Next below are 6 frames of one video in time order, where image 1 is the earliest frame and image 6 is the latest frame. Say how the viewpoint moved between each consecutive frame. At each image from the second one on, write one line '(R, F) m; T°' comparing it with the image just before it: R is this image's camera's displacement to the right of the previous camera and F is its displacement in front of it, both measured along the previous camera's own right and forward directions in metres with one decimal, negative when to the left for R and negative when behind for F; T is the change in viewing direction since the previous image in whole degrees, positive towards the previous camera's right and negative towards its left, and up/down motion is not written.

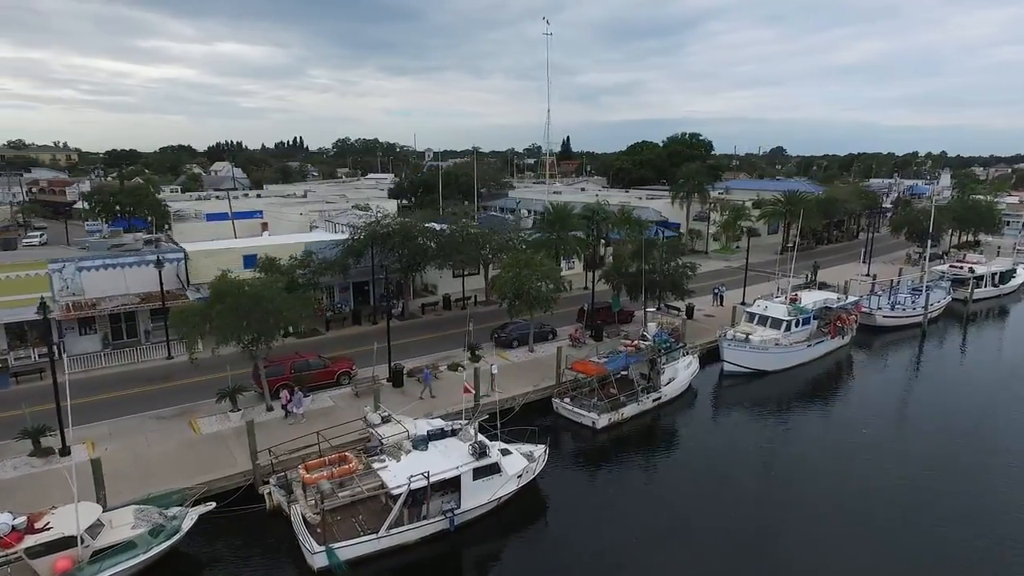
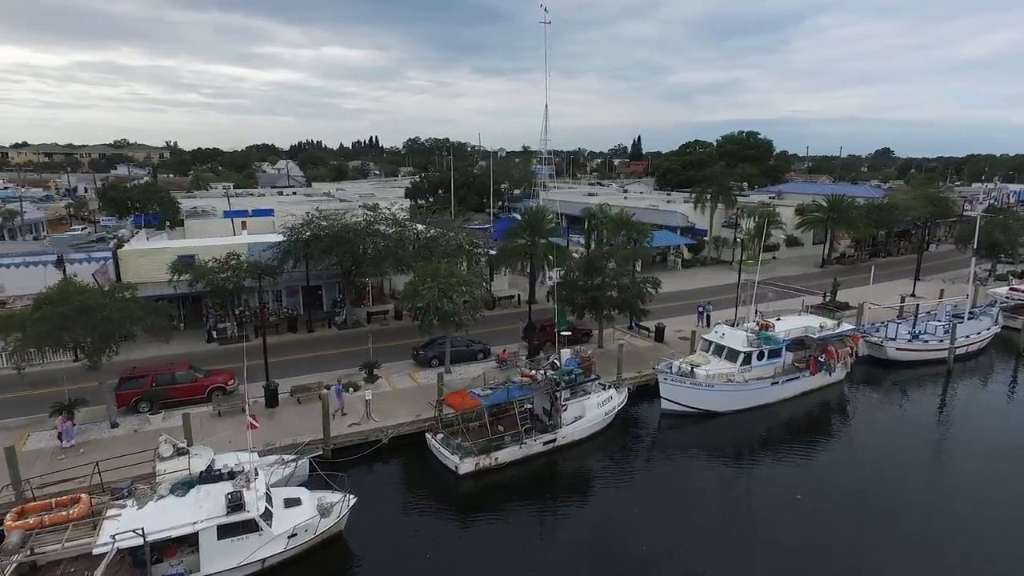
(+6.8, +3.6) m; -8°
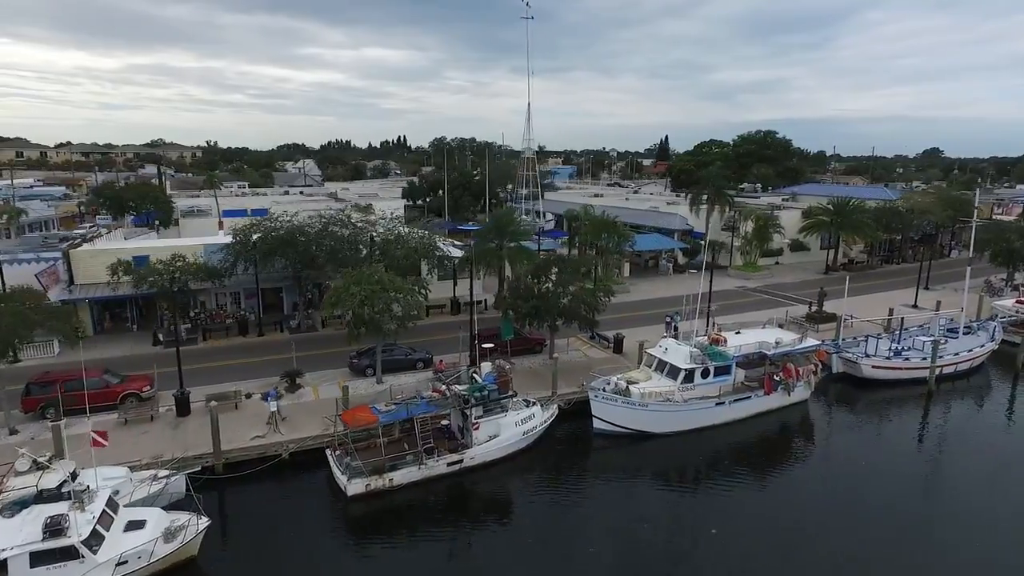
(+3.9, +1.4) m; -3°
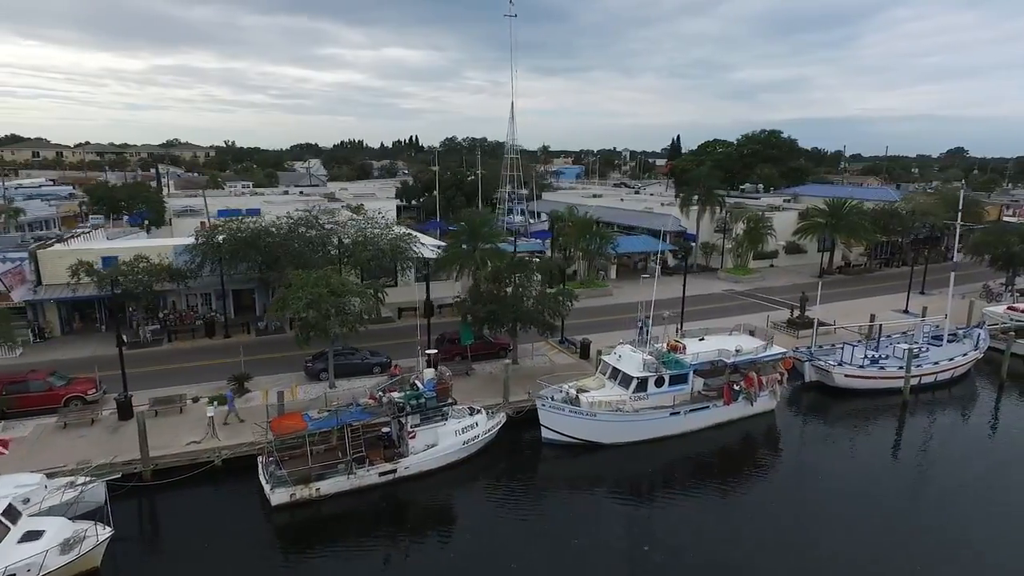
(+2.4, +0.6) m; -2°
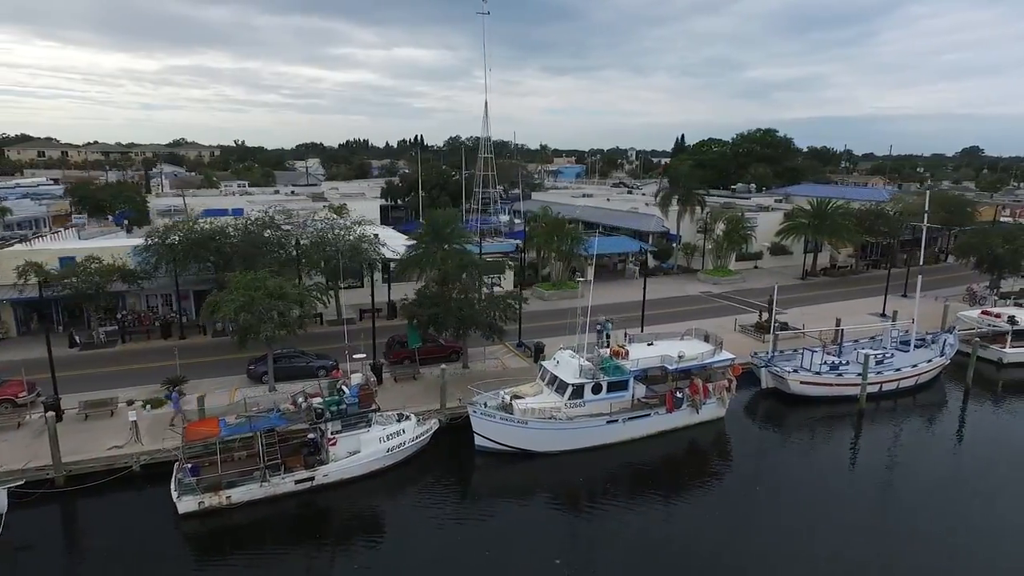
(+2.6, +0.6) m; -1°
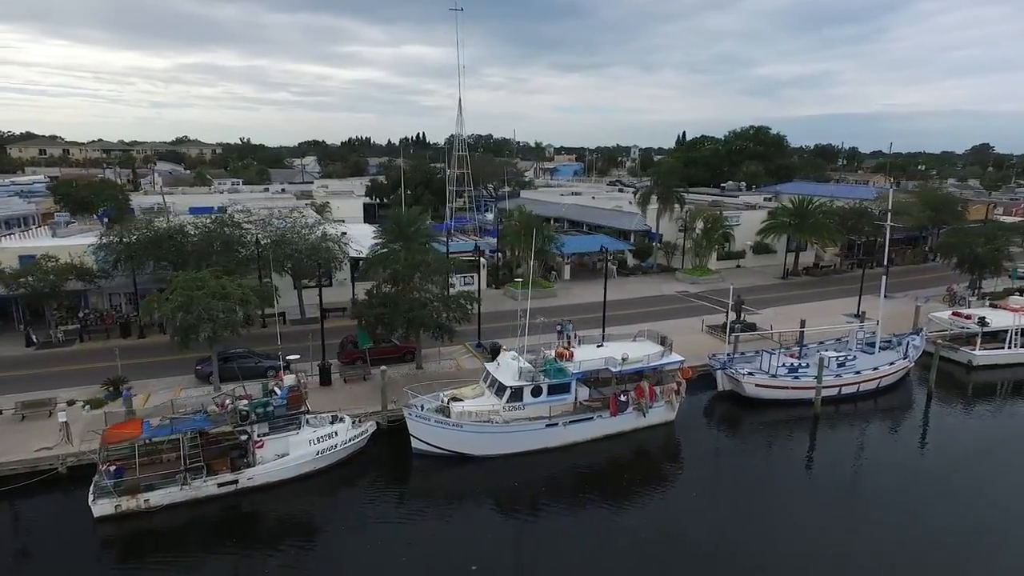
(+2.2, +0.4) m; -1°
